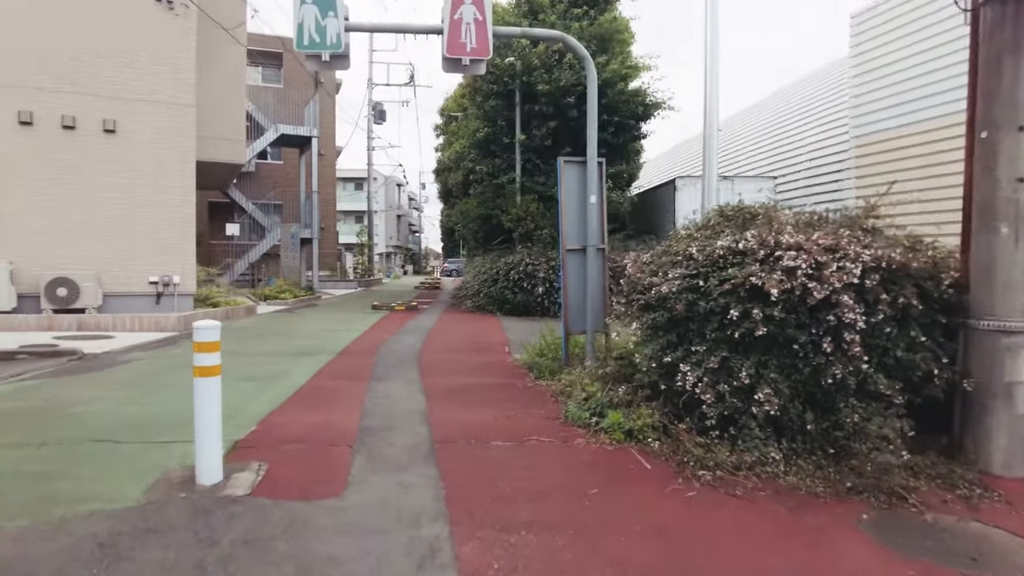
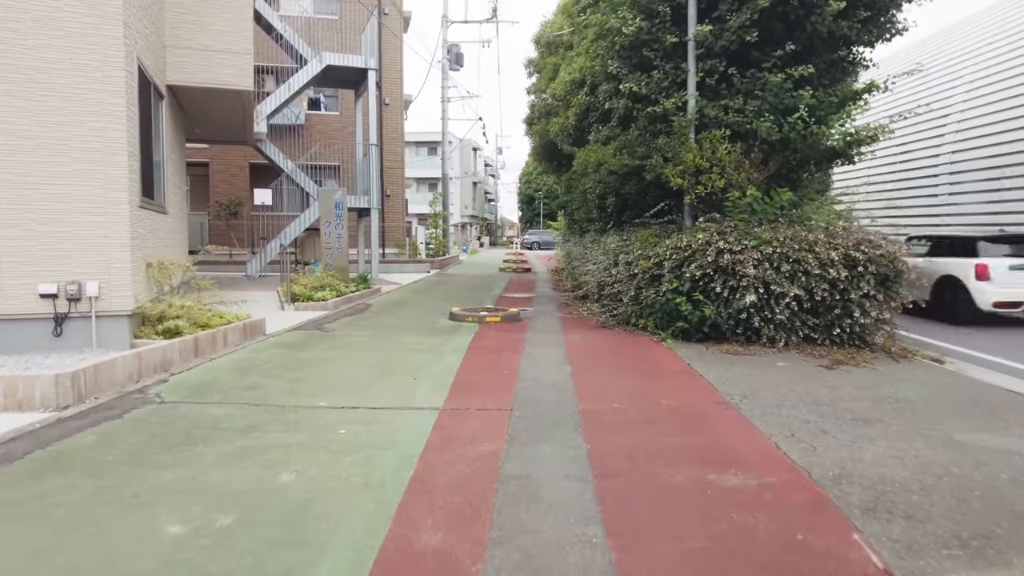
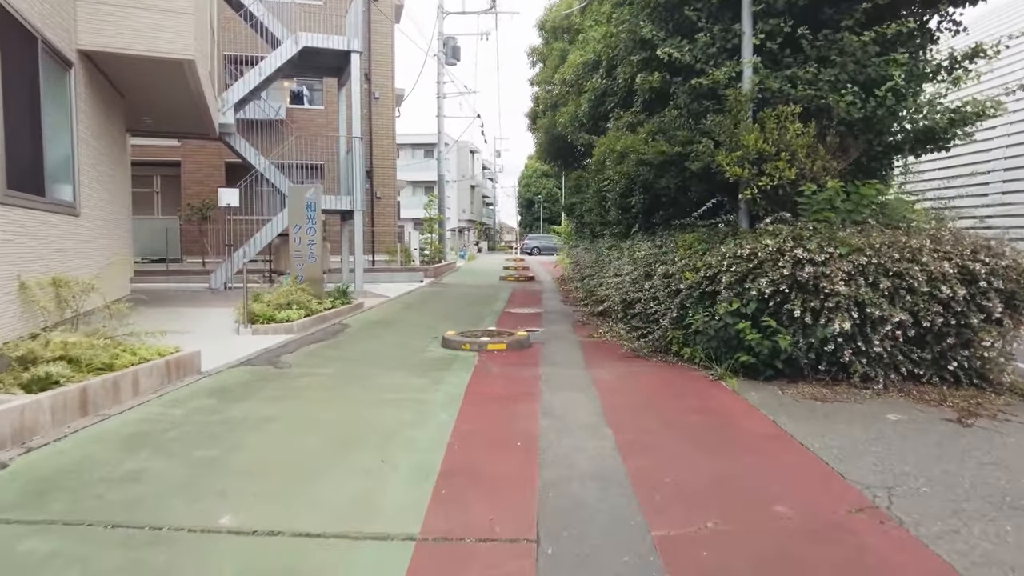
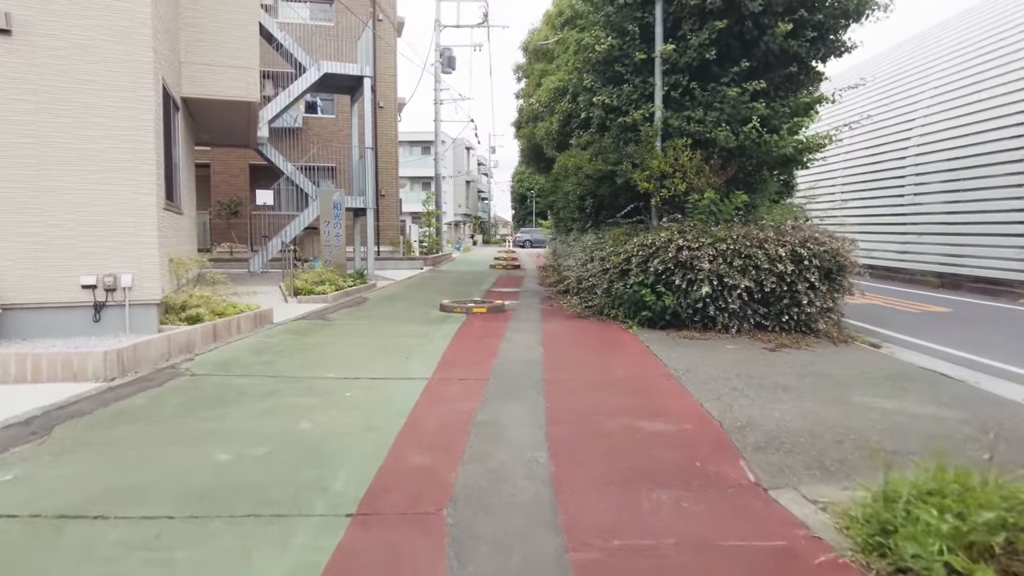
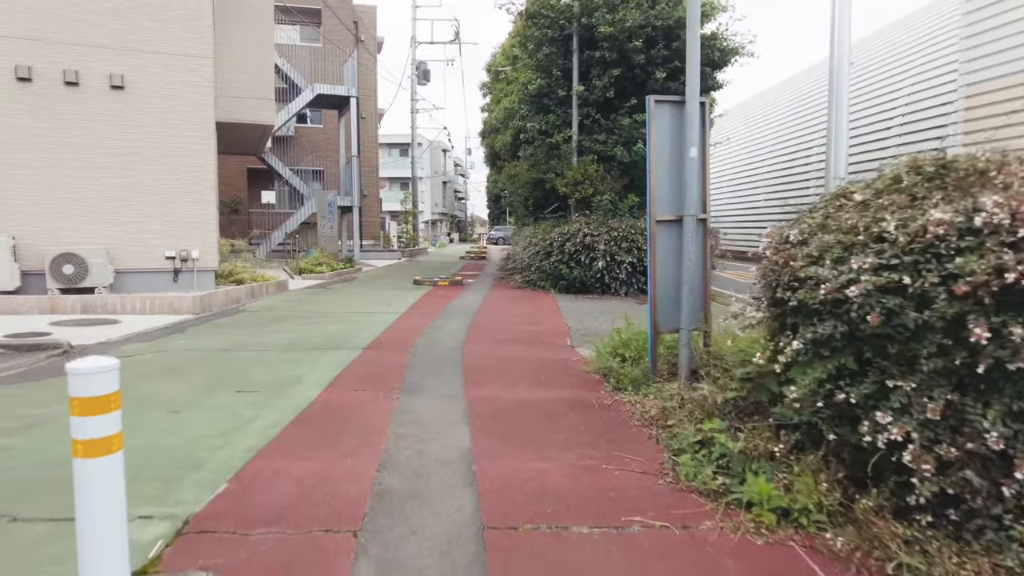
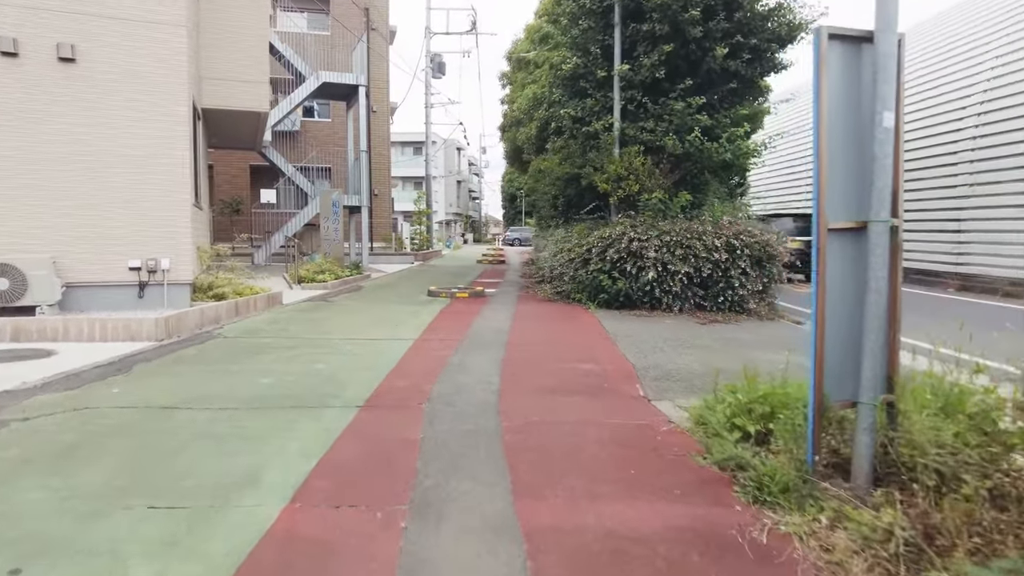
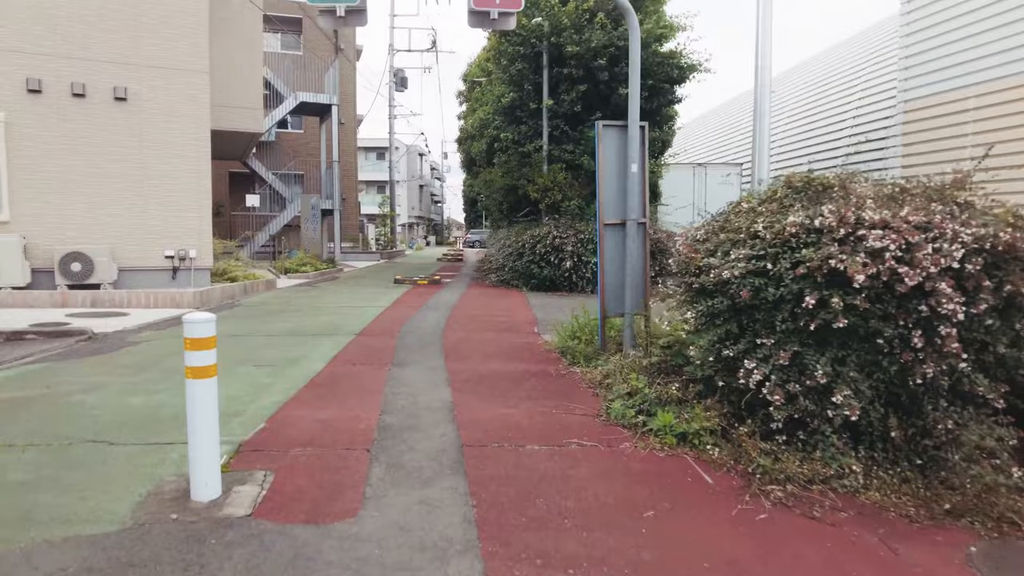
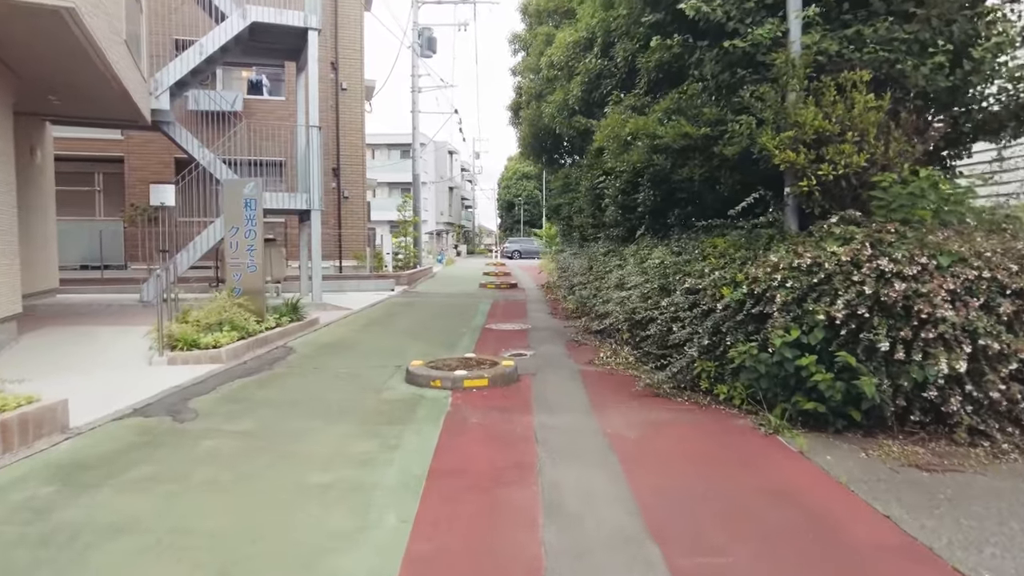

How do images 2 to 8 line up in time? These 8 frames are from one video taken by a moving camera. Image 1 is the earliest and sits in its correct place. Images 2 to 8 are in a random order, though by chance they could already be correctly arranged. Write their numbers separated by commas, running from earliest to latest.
7, 5, 6, 4, 2, 3, 8
